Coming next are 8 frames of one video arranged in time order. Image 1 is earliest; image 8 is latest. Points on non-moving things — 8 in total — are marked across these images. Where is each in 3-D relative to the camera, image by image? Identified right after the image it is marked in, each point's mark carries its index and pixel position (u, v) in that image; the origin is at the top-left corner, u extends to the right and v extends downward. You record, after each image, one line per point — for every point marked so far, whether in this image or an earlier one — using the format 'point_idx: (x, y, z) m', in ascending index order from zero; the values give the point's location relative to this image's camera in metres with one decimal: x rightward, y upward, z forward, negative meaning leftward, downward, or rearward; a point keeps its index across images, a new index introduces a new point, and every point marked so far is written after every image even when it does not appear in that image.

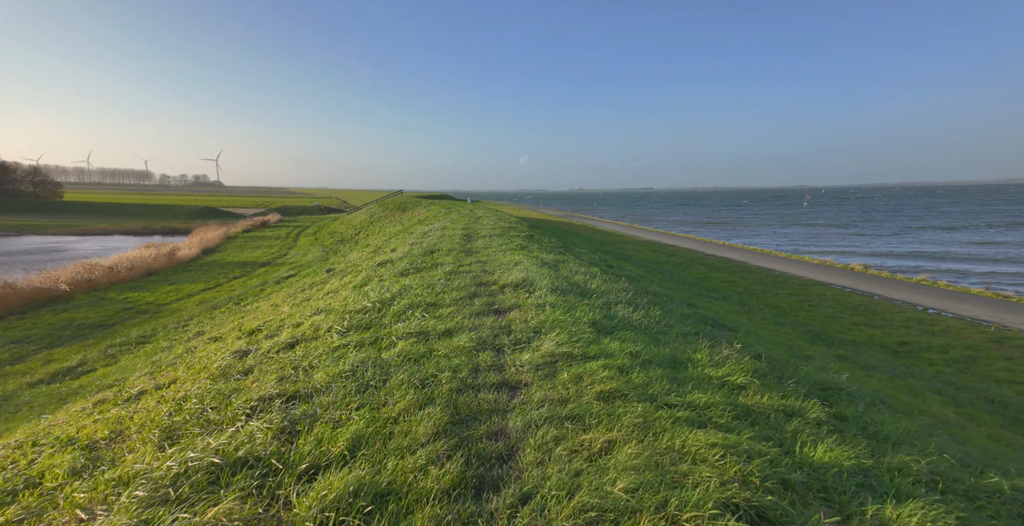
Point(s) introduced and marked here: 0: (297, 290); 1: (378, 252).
0: (-6.2, -0.9, +14.2) m
1: (-5.3, +0.4, +19.2) m
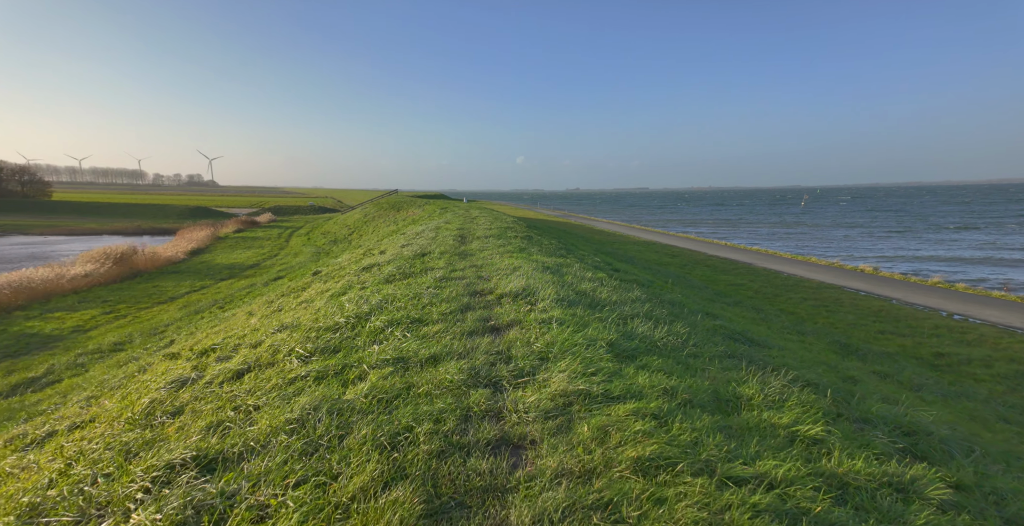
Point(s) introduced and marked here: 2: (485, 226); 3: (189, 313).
0: (-6.3, -0.9, +13.4) m
1: (-5.5, +0.3, +18.5) m
2: (-1.1, +1.4, +18.9) m
3: (-10.9, -1.6, +16.4) m
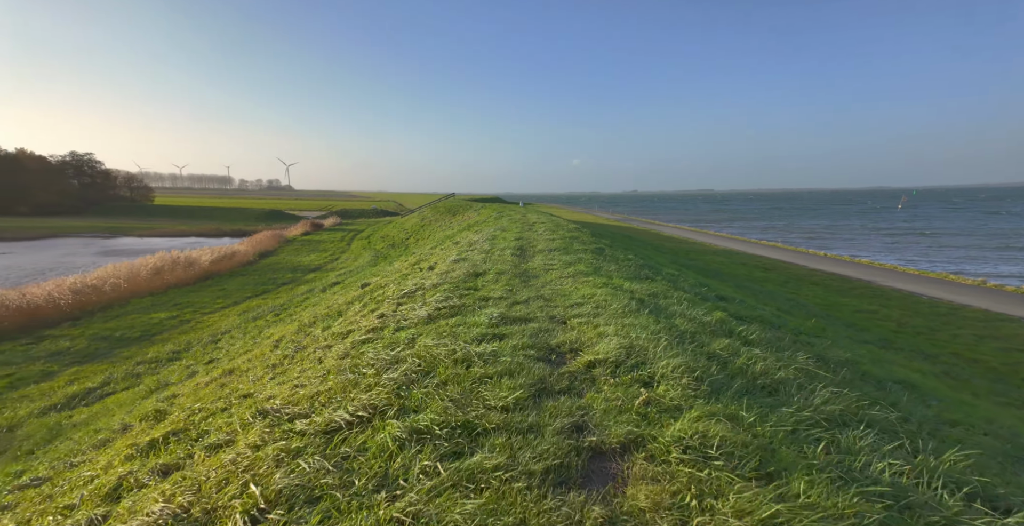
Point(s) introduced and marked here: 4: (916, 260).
0: (-4.6, -1.2, +12.4) m
1: (-3.1, 0.0, +17.4) m
2: (+1.3, +1.0, +17.2) m
3: (-8.8, -1.9, +16.0) m
4: (+15.9, +0.1, +19.3) m
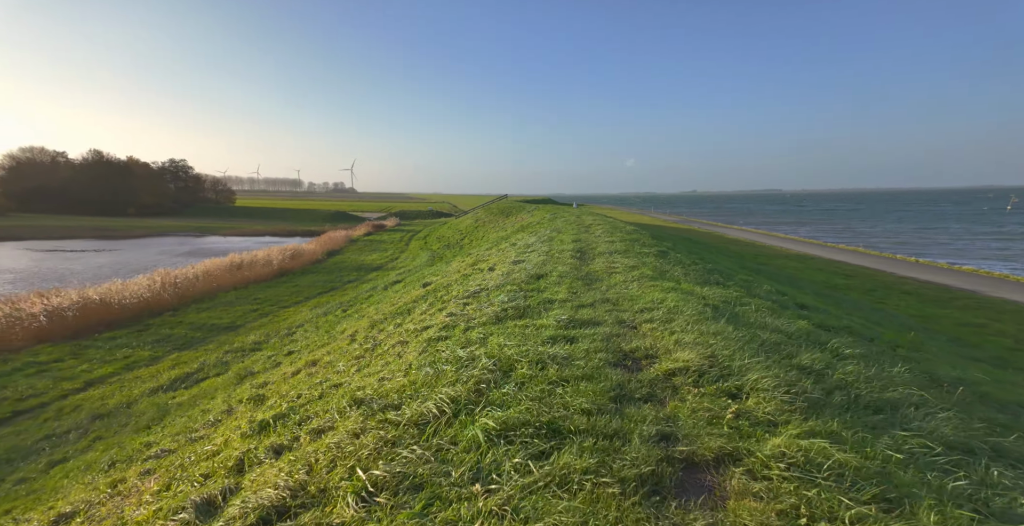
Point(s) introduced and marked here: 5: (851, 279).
0: (-3.0, -1.2, +12.9) m
1: (-1.0, 0.0, +17.7) m
2: (+3.4, +0.9, +17.0) m
3: (-6.8, -1.8, +16.9) m
4: (+18.1, -0.1, +17.5) m
5: (+9.6, -0.4, +13.9) m
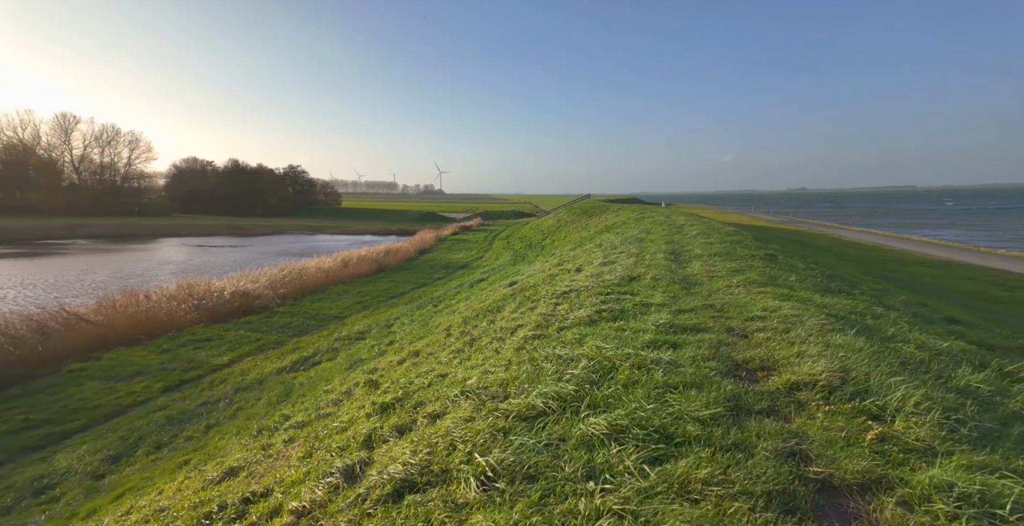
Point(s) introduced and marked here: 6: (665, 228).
0: (-0.6, -1.2, +13.3) m
1: (+2.1, 0.0, +17.7) m
2: (+6.4, +0.8, +16.3) m
3: (-3.7, -1.7, +17.8) m
4: (+21.0, -0.4, +14.3) m
5: (+12.0, -0.6, +12.2) m
6: (+6.3, +1.5, +19.8) m
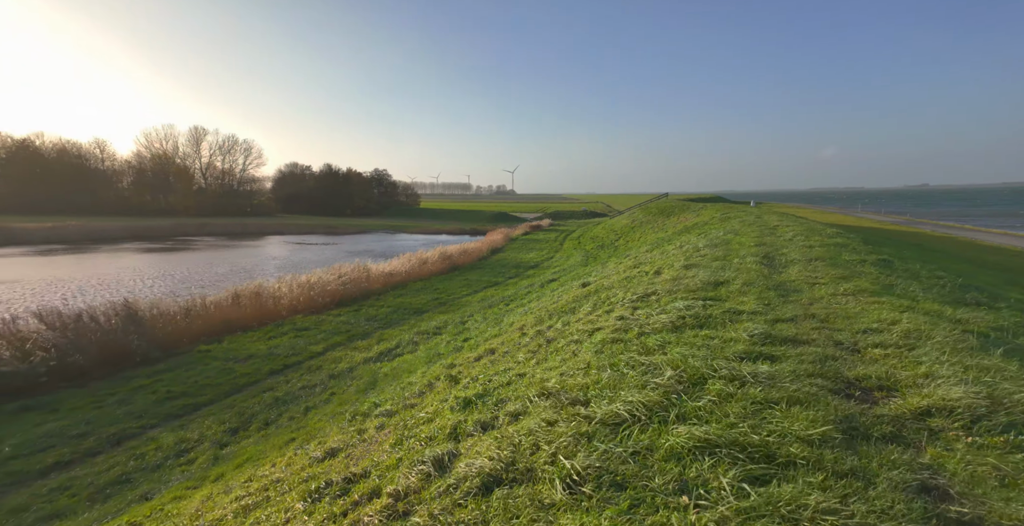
0: (+1.5, -1.2, +13.1) m
1: (+4.8, -0.1, +17.0) m
2: (+8.9, +0.7, +15.1) m
3: (-0.9, -1.7, +18.0) m
4: (+23.1, -0.7, +11.0) m
5: (+13.8, -0.7, +10.2) m
6: (+9.3, +1.3, +18.5) m
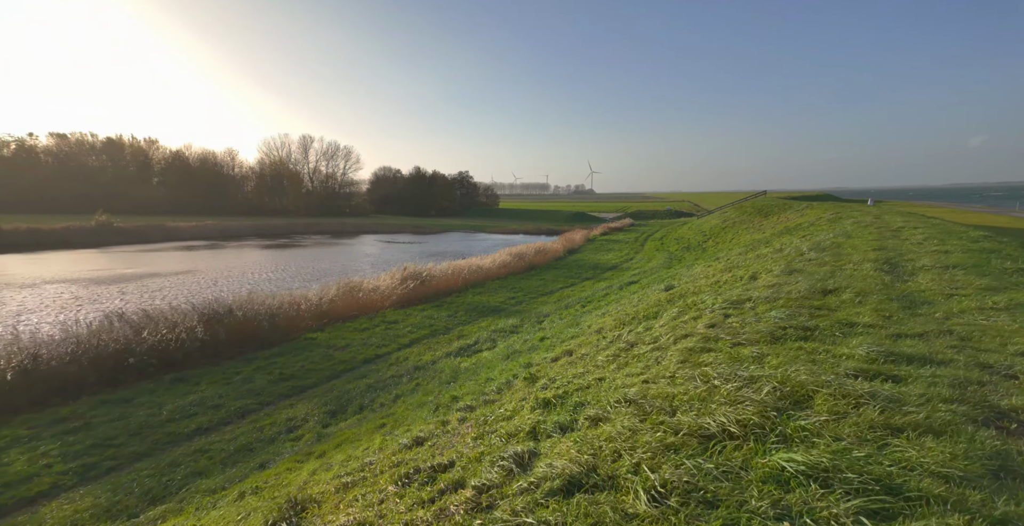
0: (+3.7, -1.3, +12.2) m
1: (+7.6, -0.2, +15.6) m
2: (+11.3, +0.5, +13.0) m
3: (+2.1, -1.8, +17.5) m
4: (+24.7, -1.1, +6.8) m
5: (+15.4, -1.0, +7.4) m
6: (+12.3, +1.1, +16.4) m
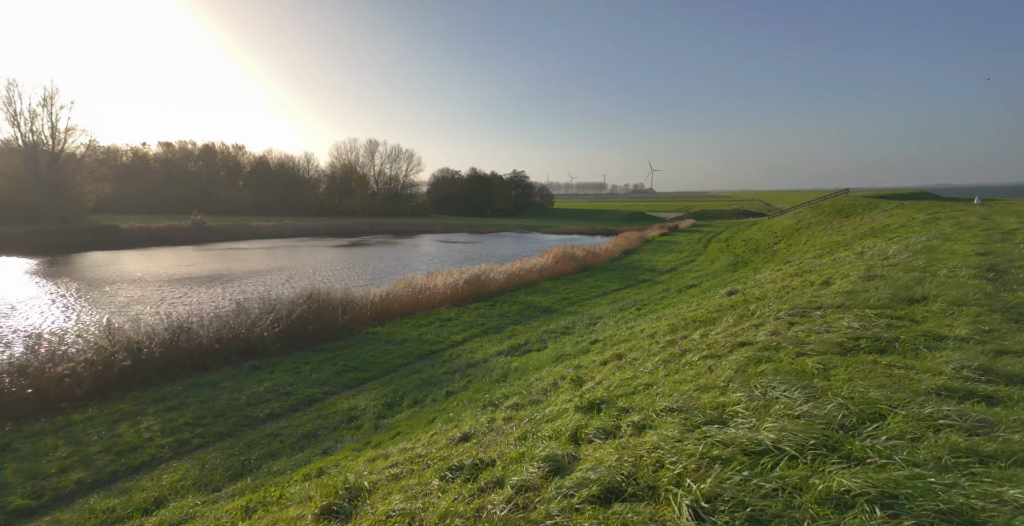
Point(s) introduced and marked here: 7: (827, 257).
0: (+4.4, -1.5, +10.7) m
1: (+8.7, -0.4, +13.6) m
2: (+12.1, +0.3, +10.6) m
3: (+3.4, -1.9, +16.1) m
4: (+24.6, -1.5, +2.9) m
5: (+15.5, -1.3, +4.6) m
6: (+13.4, +0.9, +13.9) m
7: (+11.0, +0.1, +16.9) m
